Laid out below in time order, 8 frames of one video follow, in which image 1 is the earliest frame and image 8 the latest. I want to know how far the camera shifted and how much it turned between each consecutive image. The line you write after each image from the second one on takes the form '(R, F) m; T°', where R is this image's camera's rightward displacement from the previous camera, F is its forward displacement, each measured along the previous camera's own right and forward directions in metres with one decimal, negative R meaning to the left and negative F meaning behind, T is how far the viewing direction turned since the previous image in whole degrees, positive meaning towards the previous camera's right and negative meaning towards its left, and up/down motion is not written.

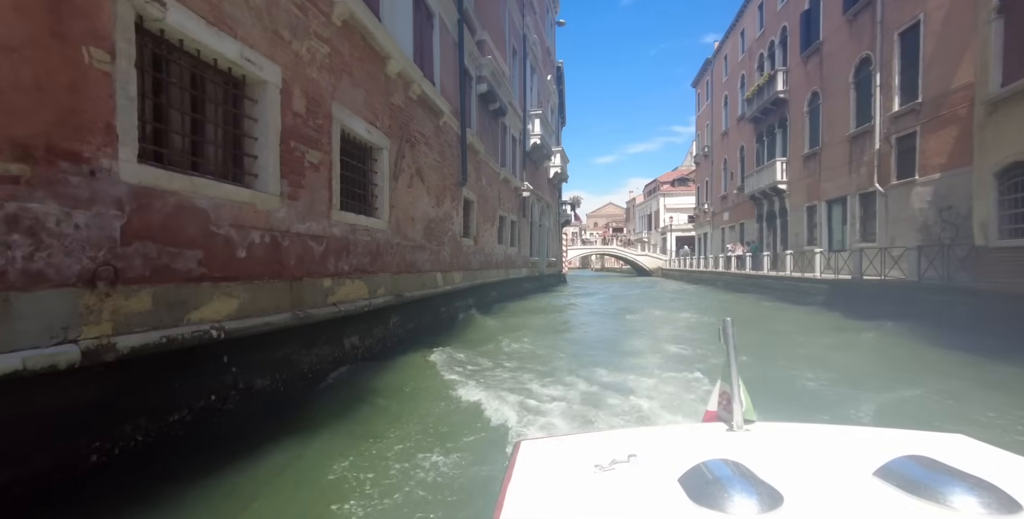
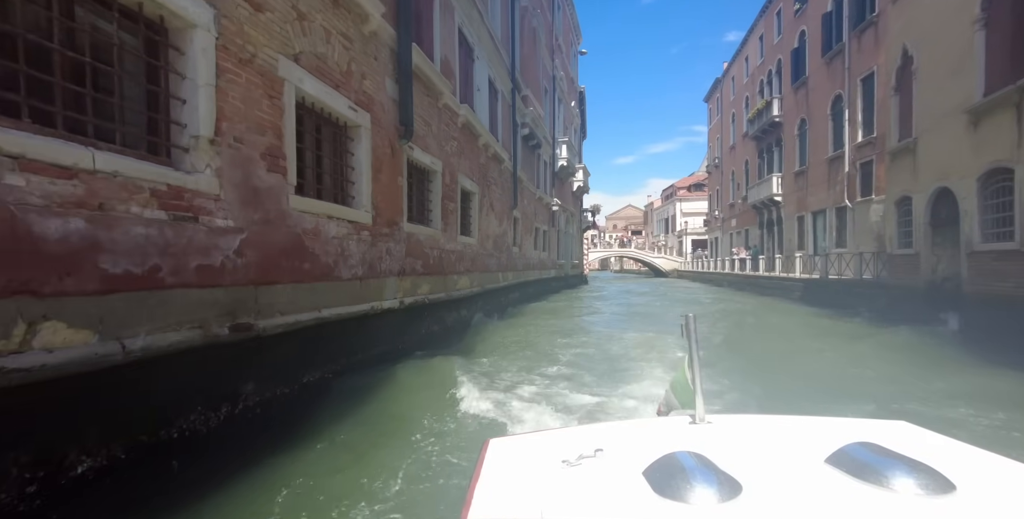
(-0.6, -3.7) m; -2°
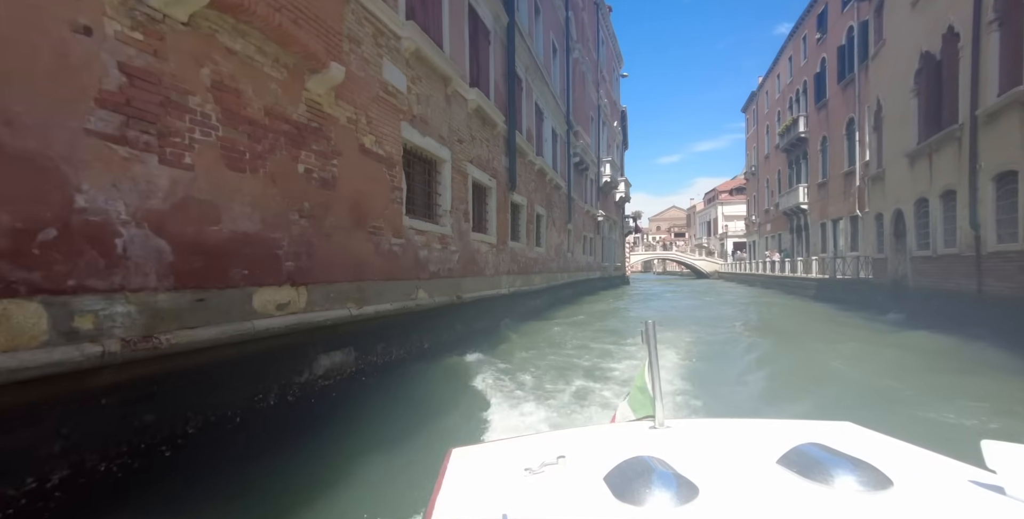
(-0.5, -3.9) m; -5°
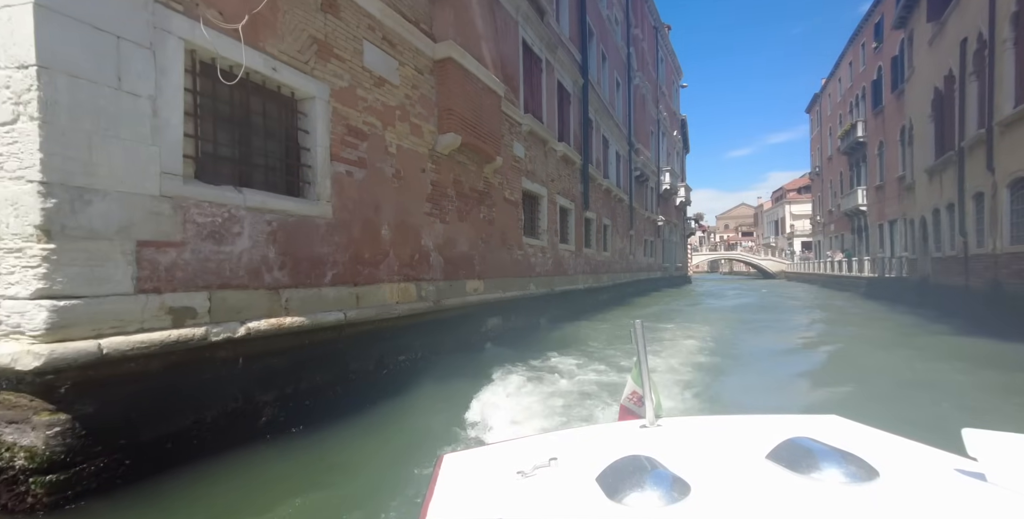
(-0.4, -3.2) m; -7°
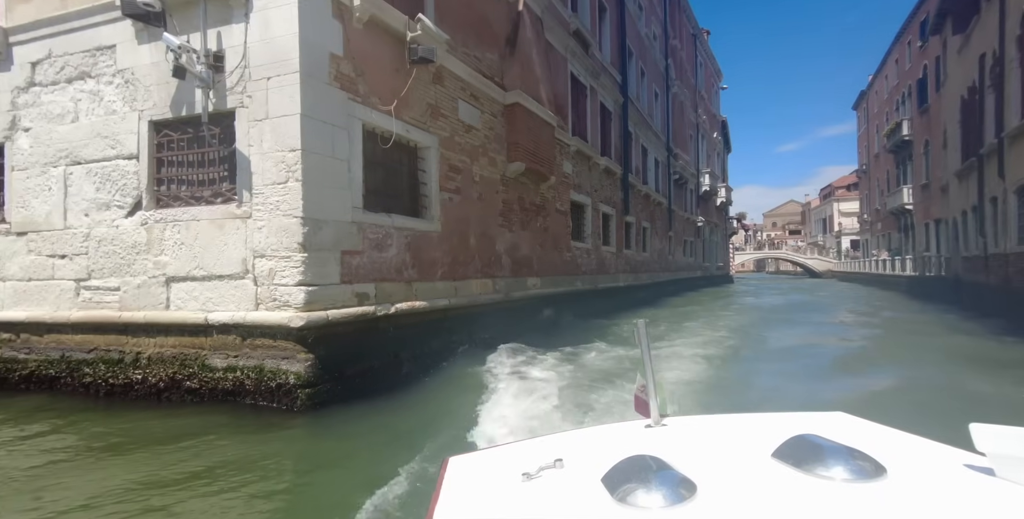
(-0.2, -1.6) m; -4°
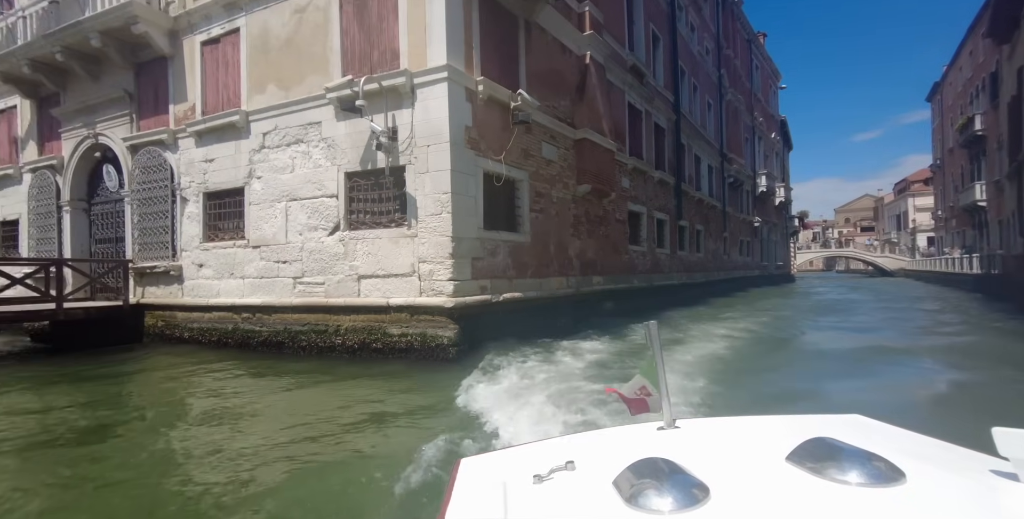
(-0.3, -2.1) m; -6°
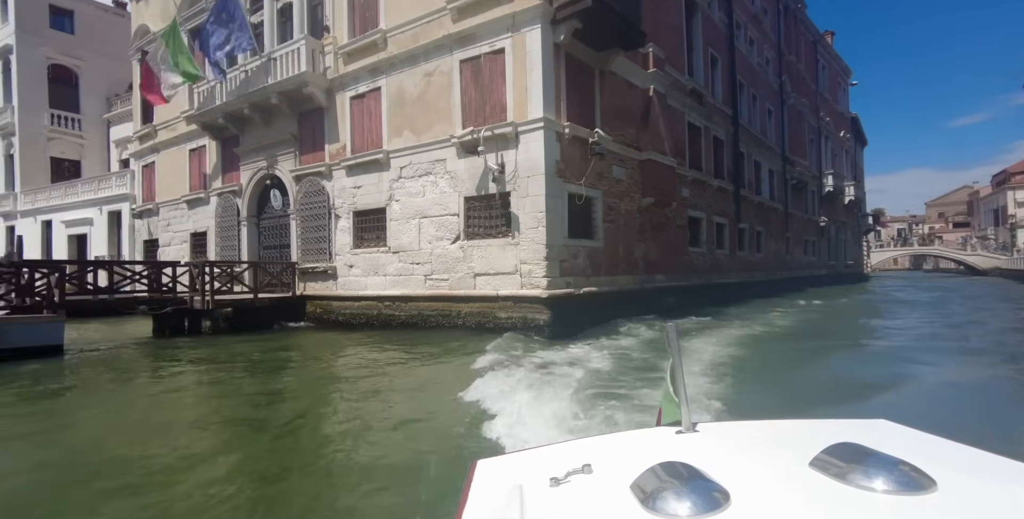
(-0.3, -2.2) m; -7°
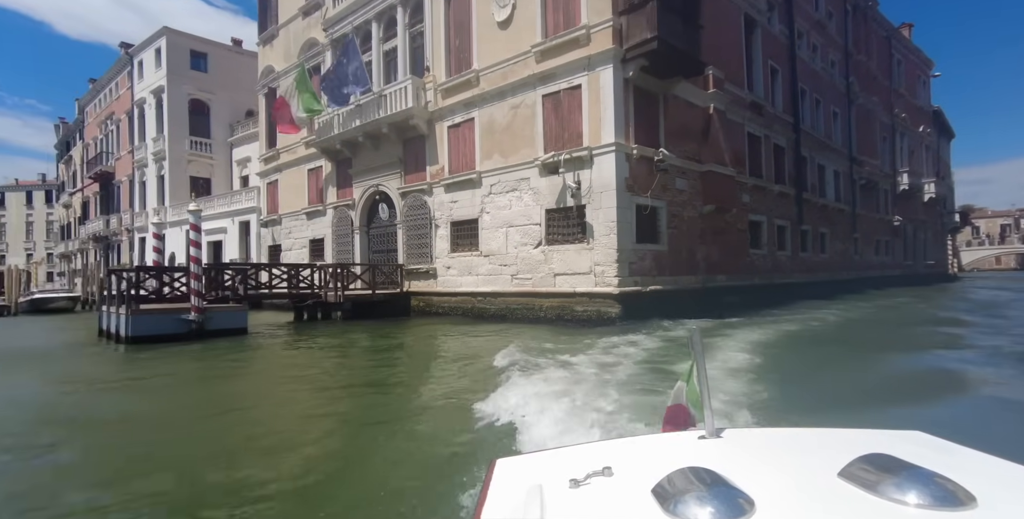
(-0.3, -1.8) m; -7°
